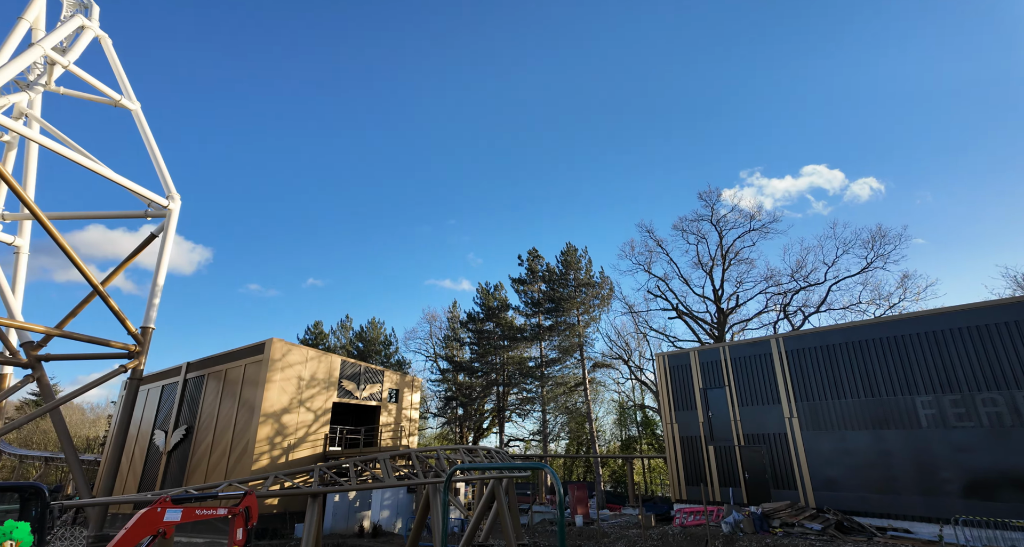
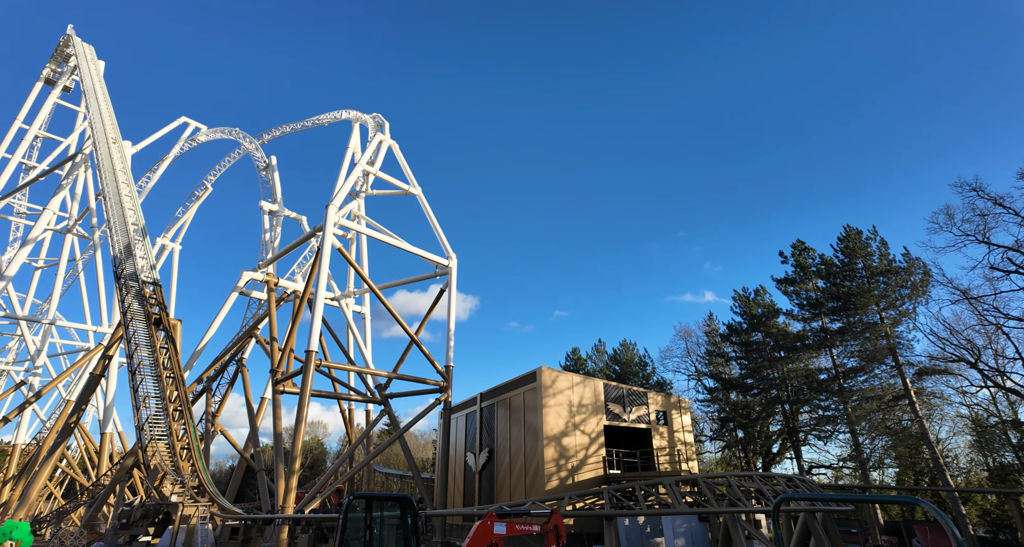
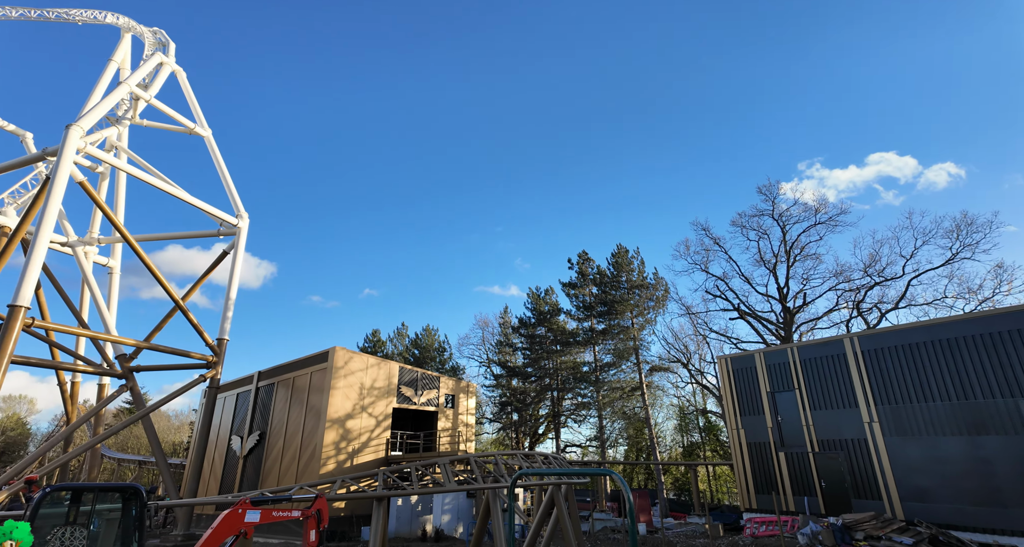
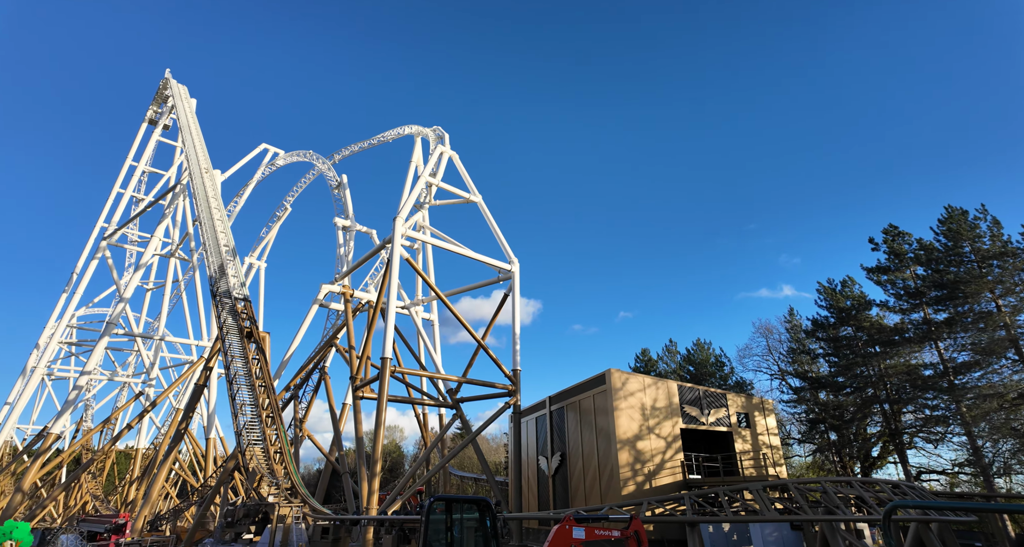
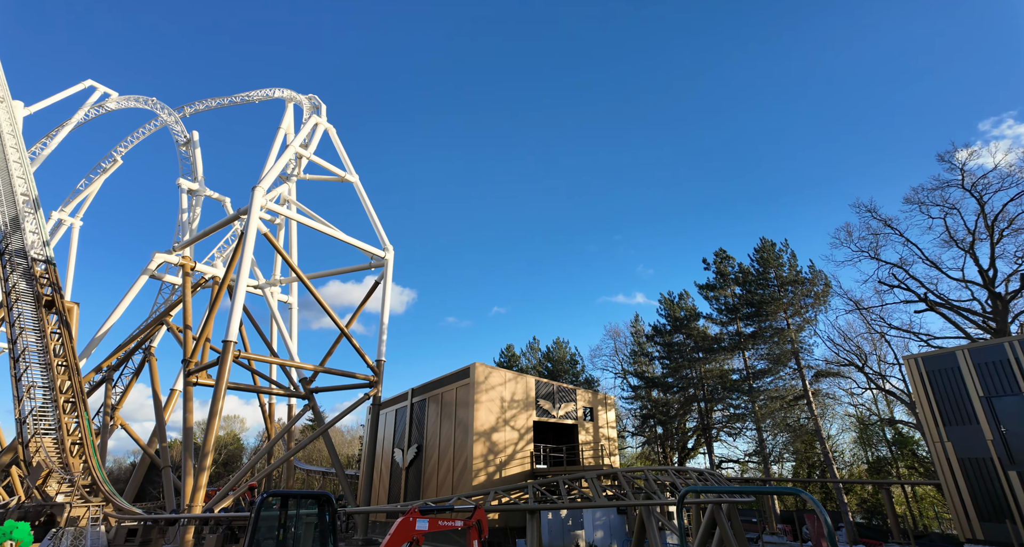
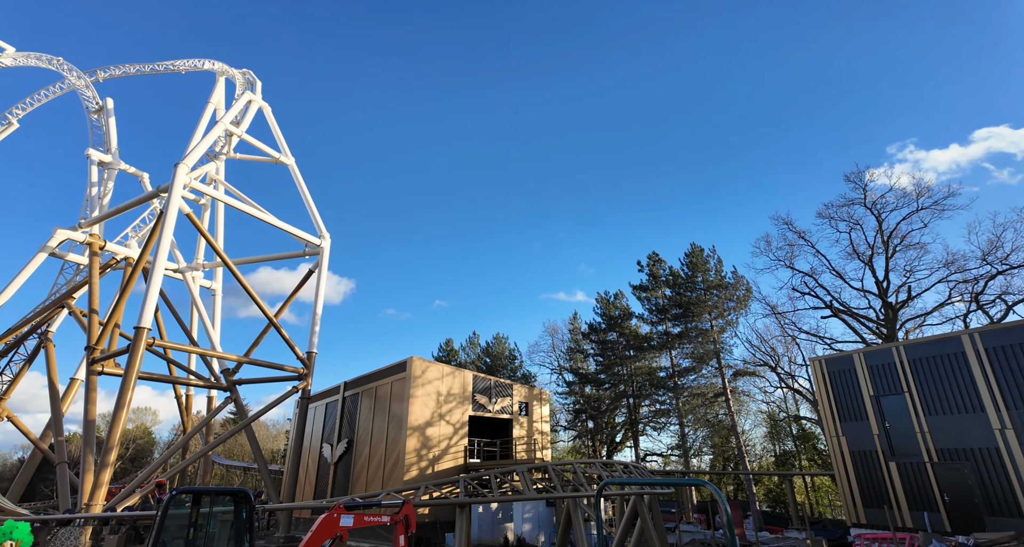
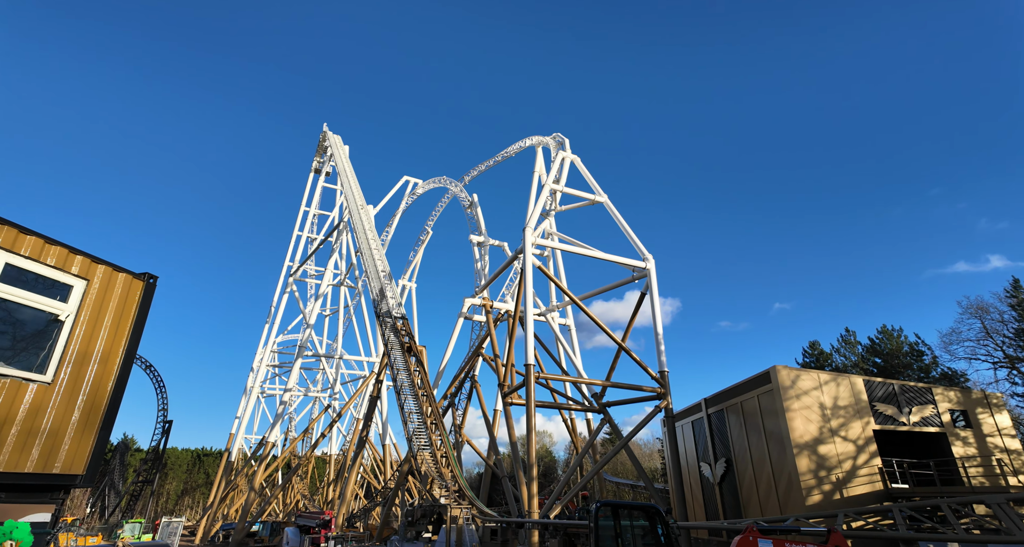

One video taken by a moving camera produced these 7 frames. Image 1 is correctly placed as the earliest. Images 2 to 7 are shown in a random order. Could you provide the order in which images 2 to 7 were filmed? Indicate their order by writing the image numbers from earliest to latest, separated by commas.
3, 6, 5, 2, 4, 7
